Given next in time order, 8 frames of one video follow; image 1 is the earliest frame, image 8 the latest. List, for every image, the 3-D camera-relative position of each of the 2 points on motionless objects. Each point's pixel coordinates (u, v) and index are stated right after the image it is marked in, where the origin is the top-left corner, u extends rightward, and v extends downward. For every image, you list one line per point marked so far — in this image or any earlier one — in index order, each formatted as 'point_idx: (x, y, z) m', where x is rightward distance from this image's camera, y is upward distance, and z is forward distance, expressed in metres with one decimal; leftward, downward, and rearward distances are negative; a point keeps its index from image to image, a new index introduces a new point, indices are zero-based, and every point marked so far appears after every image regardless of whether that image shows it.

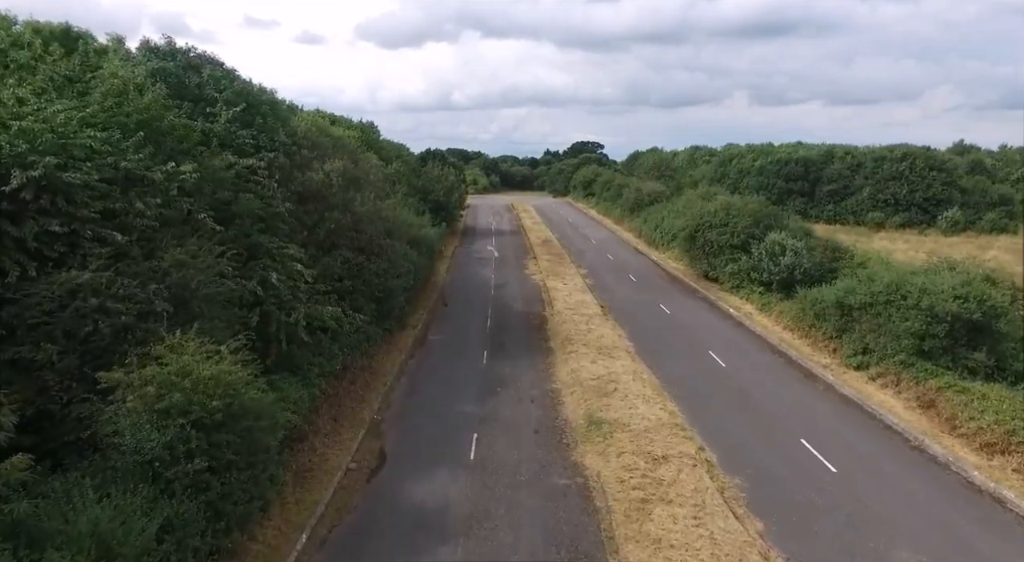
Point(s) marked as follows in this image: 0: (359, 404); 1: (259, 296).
0: (-4.1, -3.2, +19.7) m
1: (-5.9, -0.3, +17.5) m
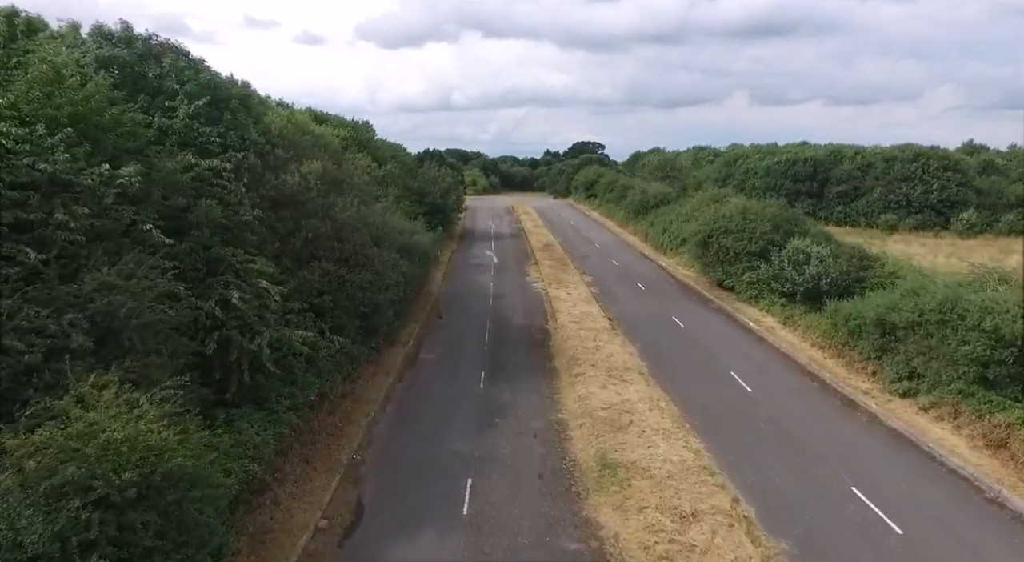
0: (-4.1, -3.7, +17.2) m
1: (-5.9, -0.8, +15.1) m
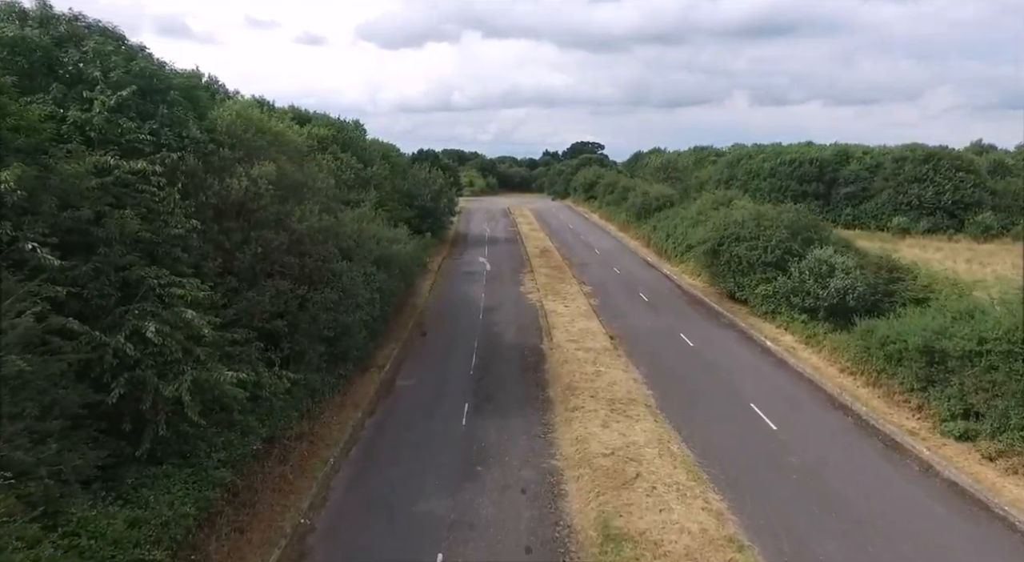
0: (-4.4, -4.1, +14.3) m
1: (-6.2, -1.2, +12.2) m
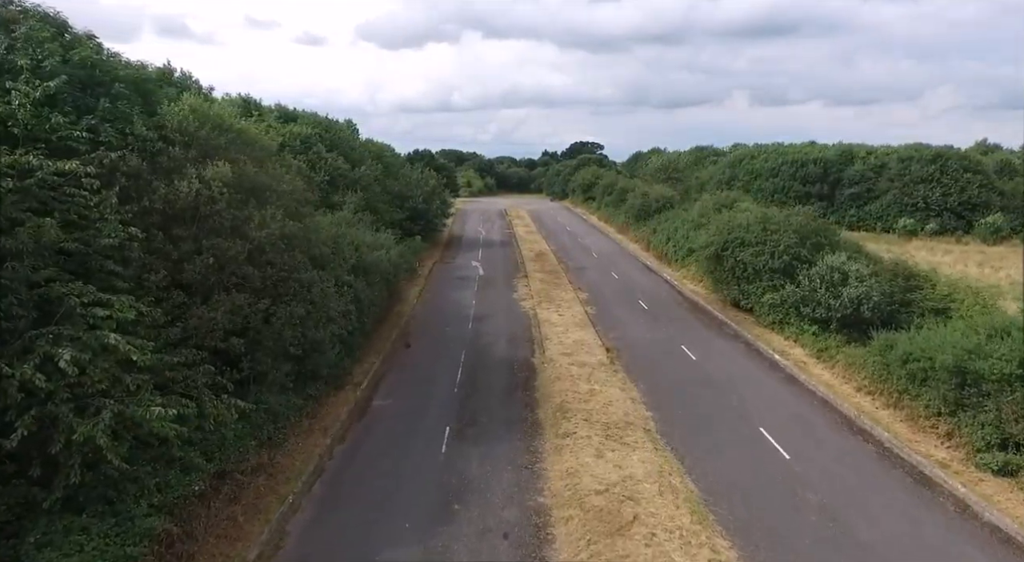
0: (-4.7, -4.4, +12.5) m
1: (-6.6, -1.5, +10.4) m
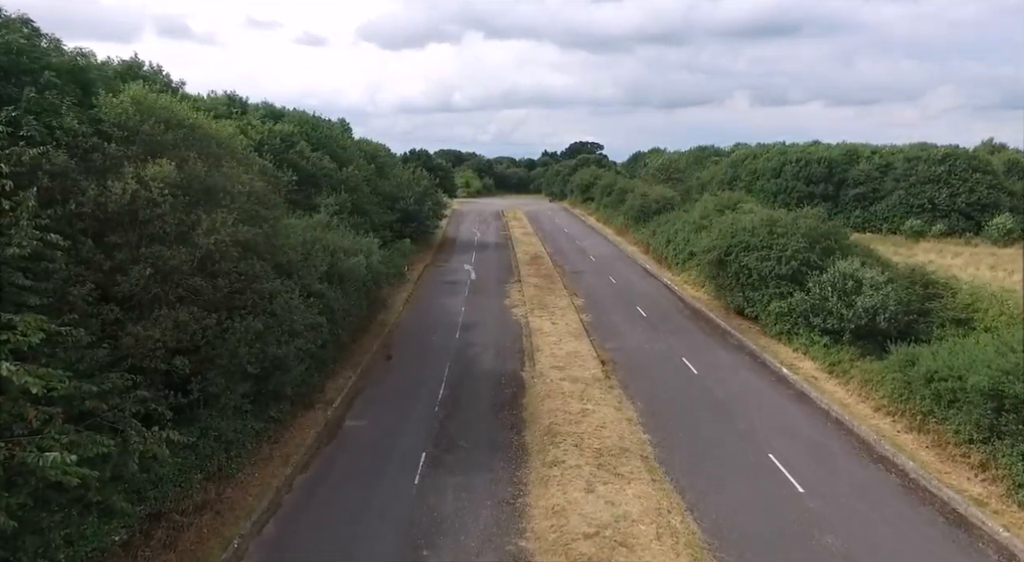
0: (-5.1, -4.7, +10.8) m
1: (-7.0, -1.8, +8.6) m
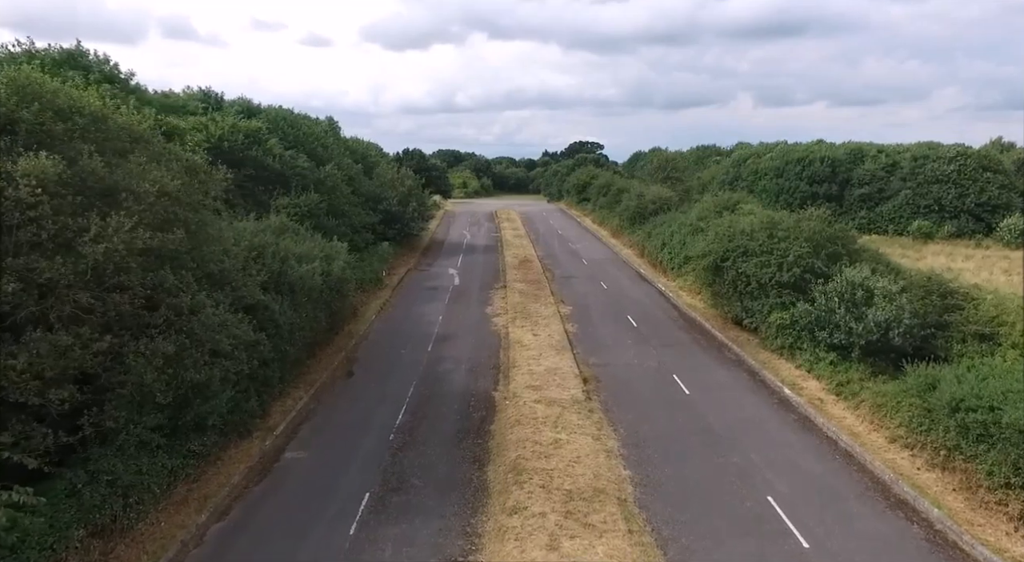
0: (-5.9, -4.9, +8.5) m
1: (-7.8, -2.0, +6.4) m
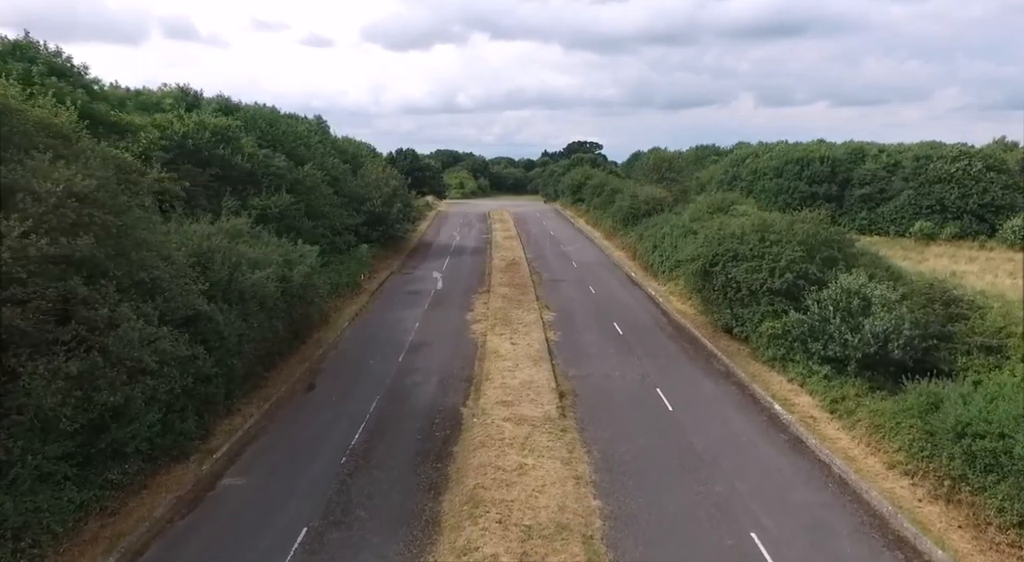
0: (-6.7, -5.1, +7.1) m
1: (-8.6, -2.2, +4.9) m
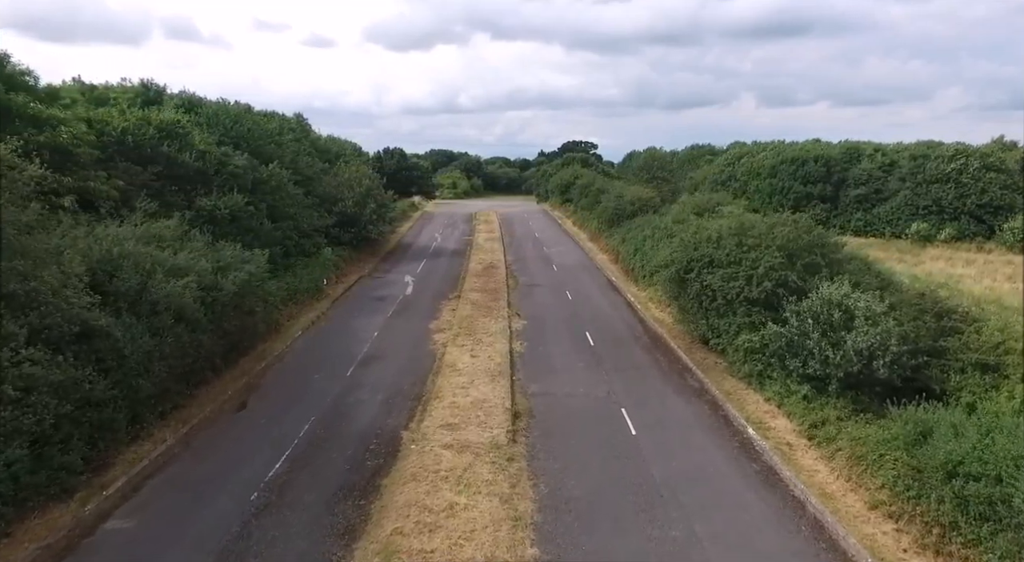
0: (-8.0, -5.3, +5.2) m
1: (-9.8, -2.4, +3.1) m
